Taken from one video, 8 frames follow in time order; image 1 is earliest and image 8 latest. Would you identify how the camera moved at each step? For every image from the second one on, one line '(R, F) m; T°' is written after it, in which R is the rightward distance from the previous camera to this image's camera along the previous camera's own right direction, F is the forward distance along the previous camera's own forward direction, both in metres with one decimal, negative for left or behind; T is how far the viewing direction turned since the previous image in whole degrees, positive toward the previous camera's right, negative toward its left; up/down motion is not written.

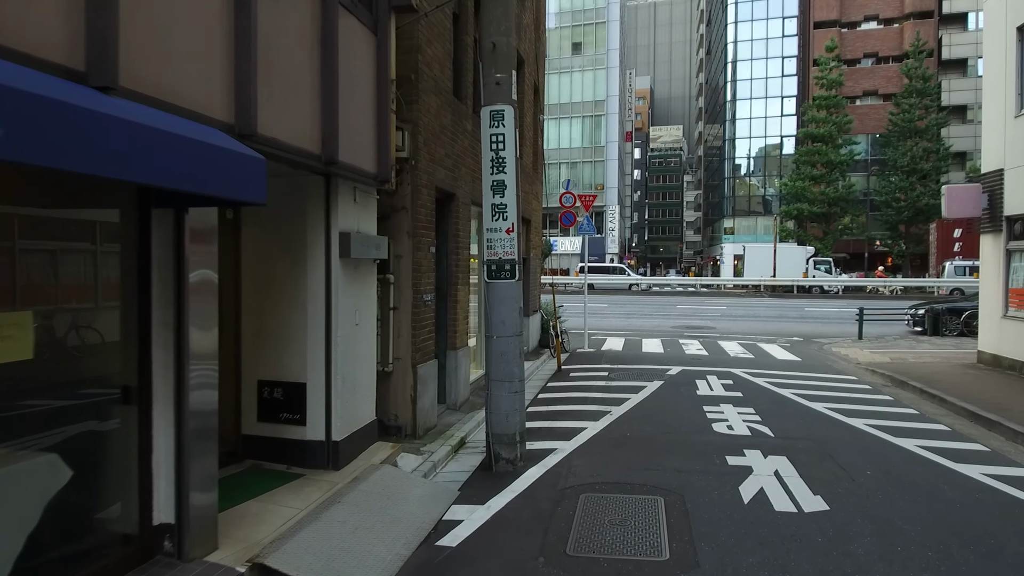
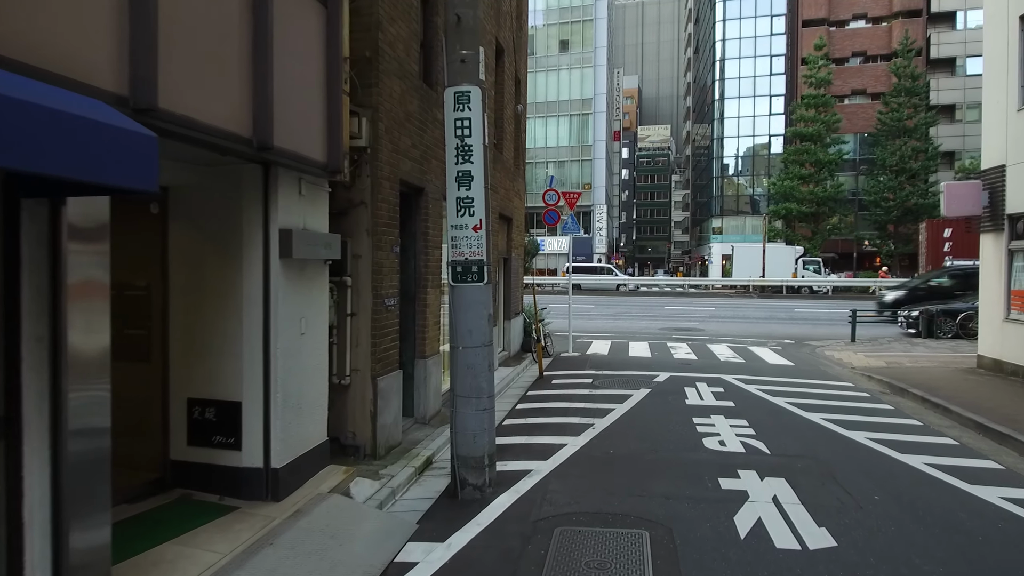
(+0.1, +0.7) m; +1°
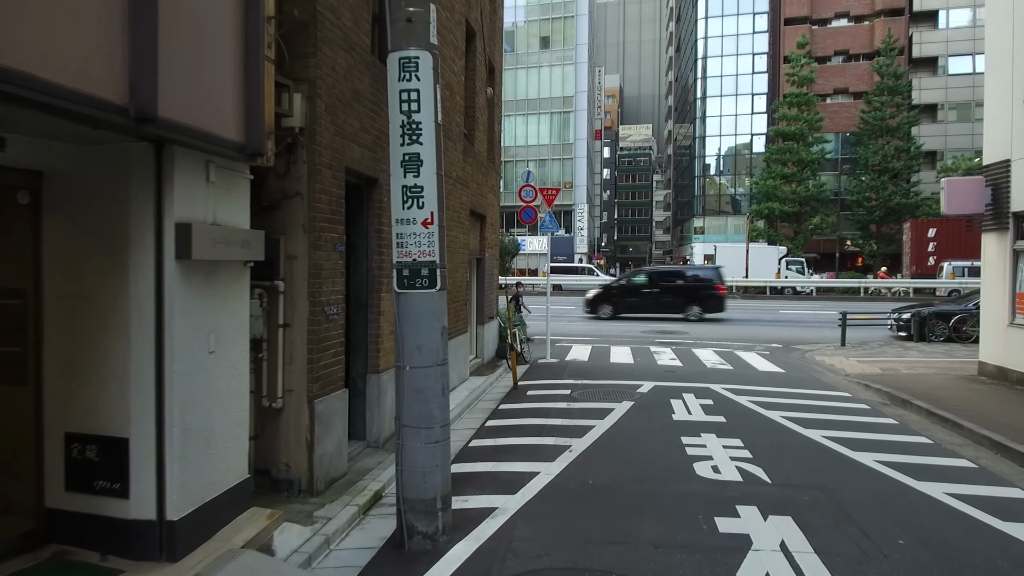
(+0.1, +0.9) m; +1°
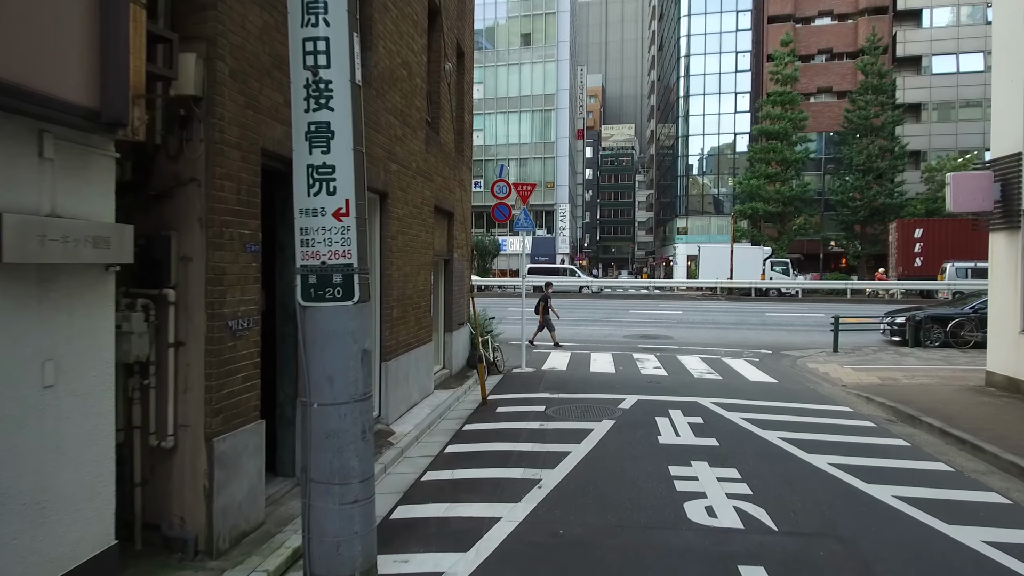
(+0.2, +1.0) m; +1°
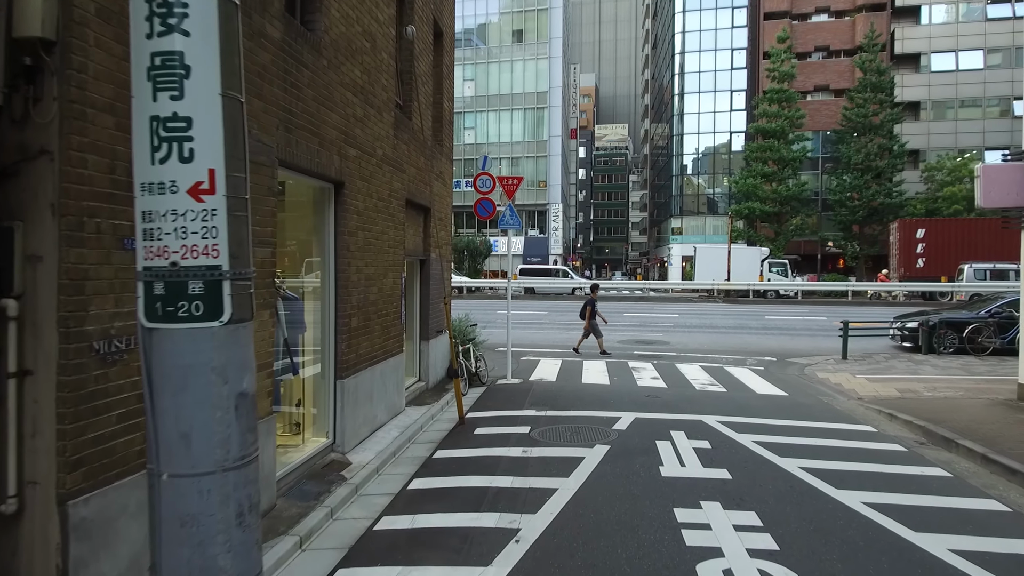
(+0.1, +1.1) m; 0°
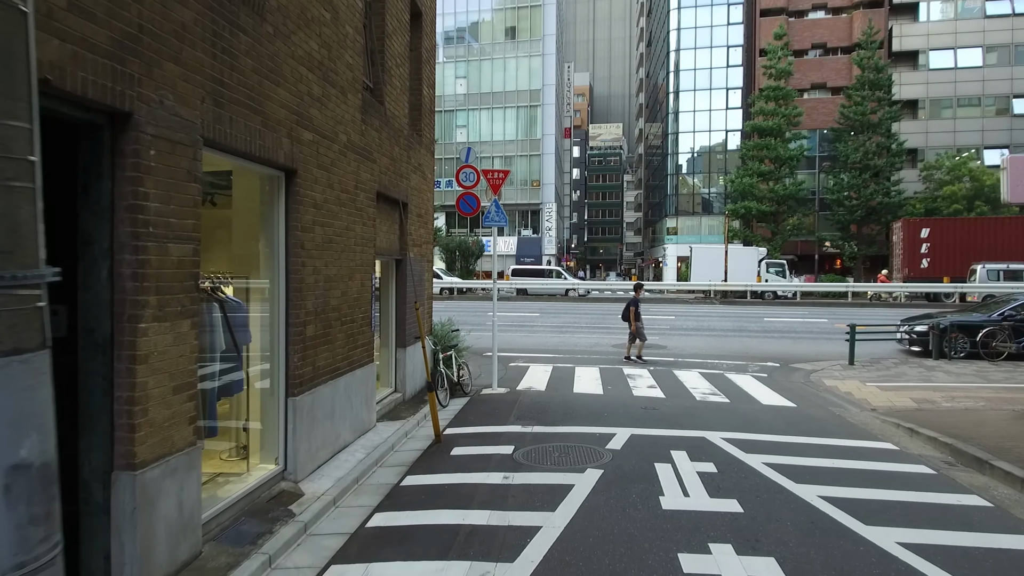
(+0.1, +0.8) m; 0°
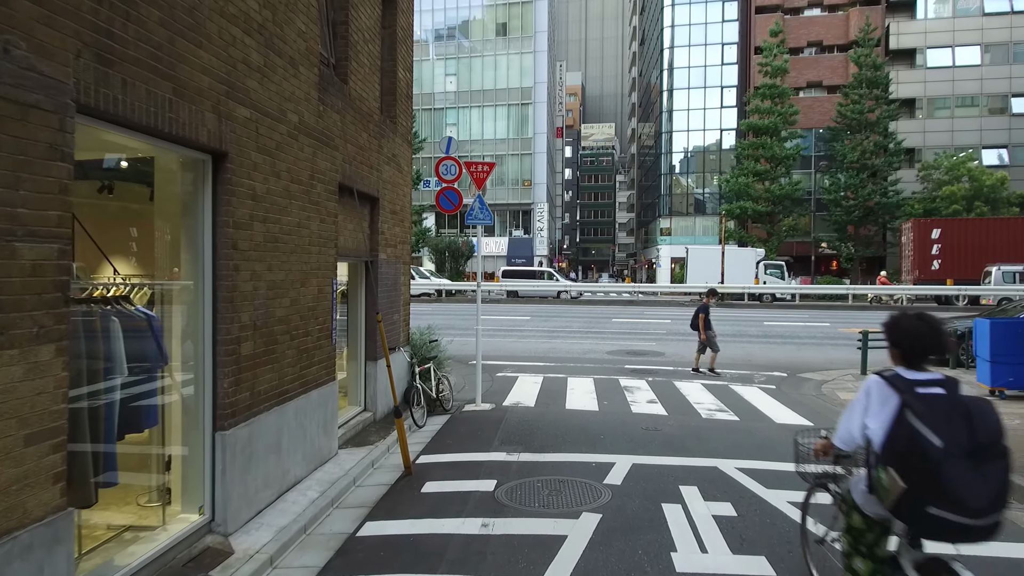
(+0.1, +1.0) m; +1°
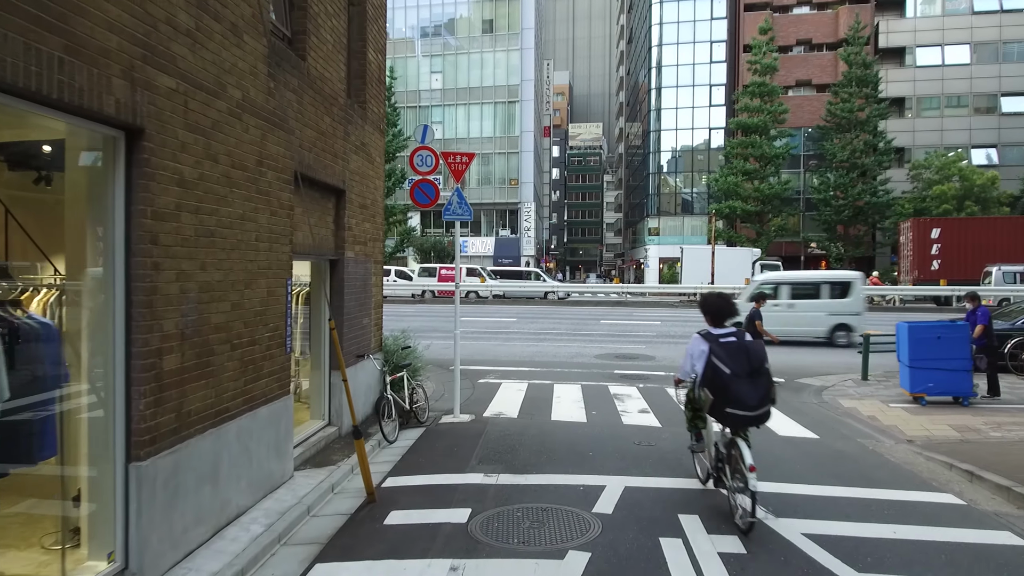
(+0.1, +0.7) m; +1°
